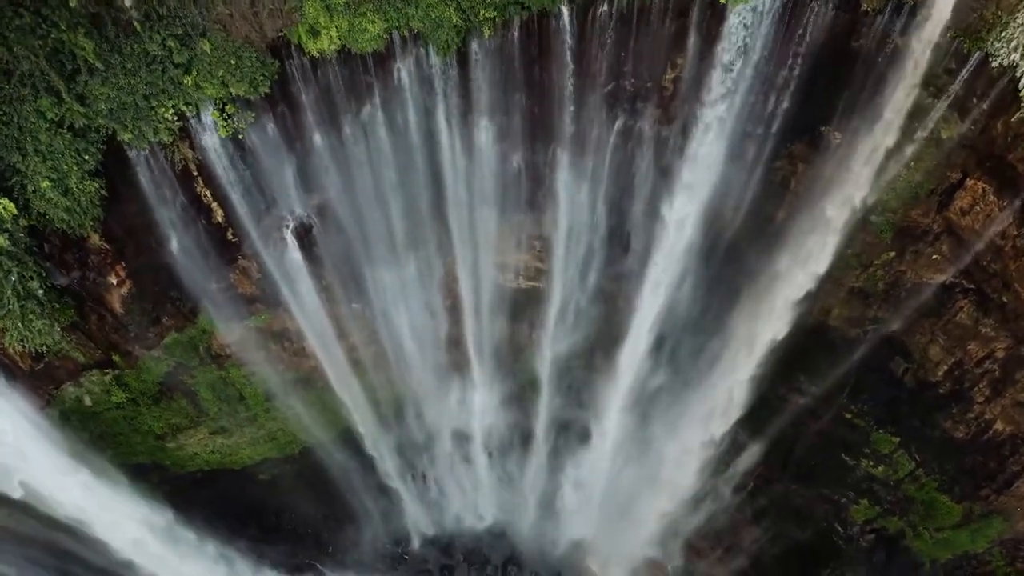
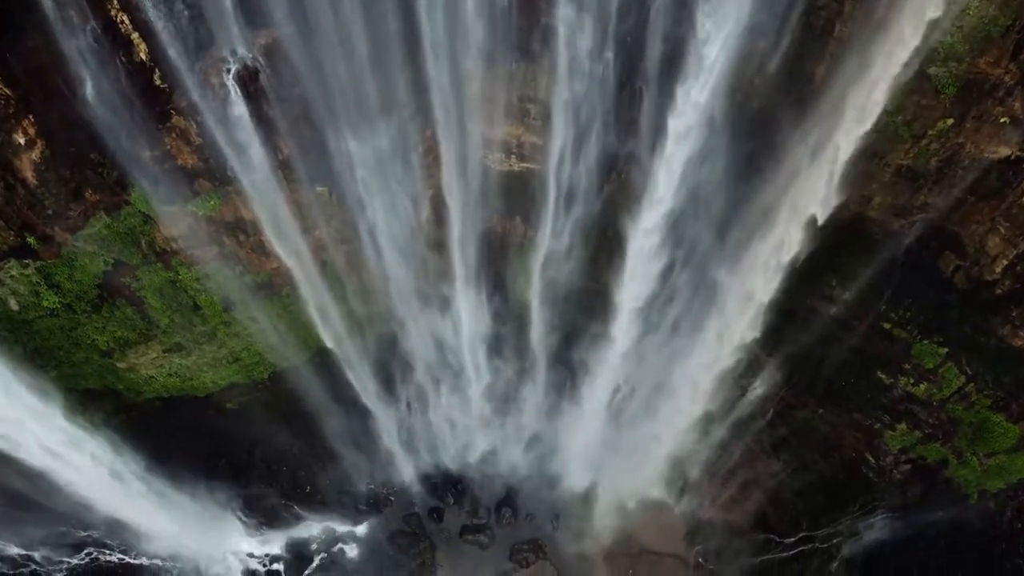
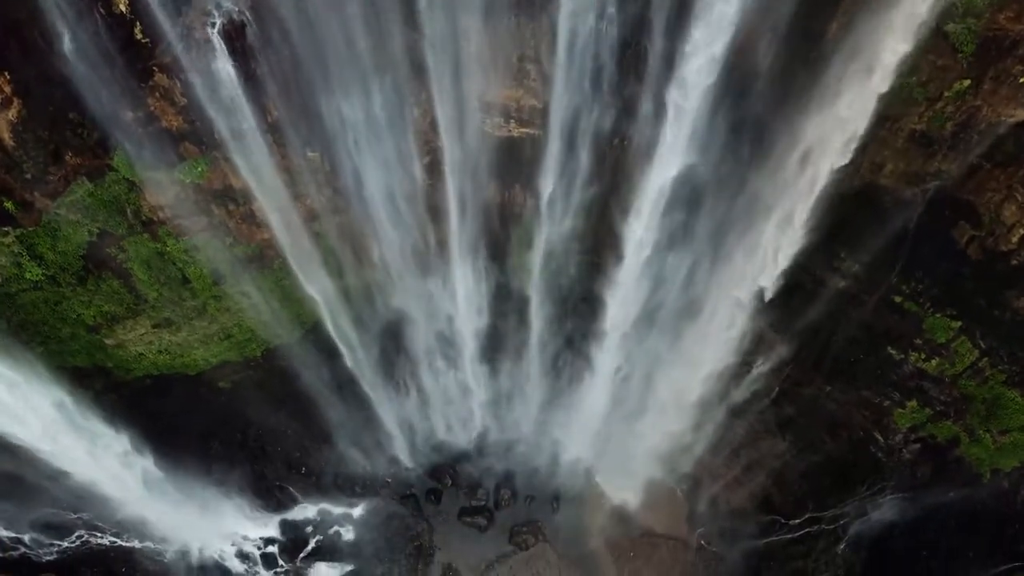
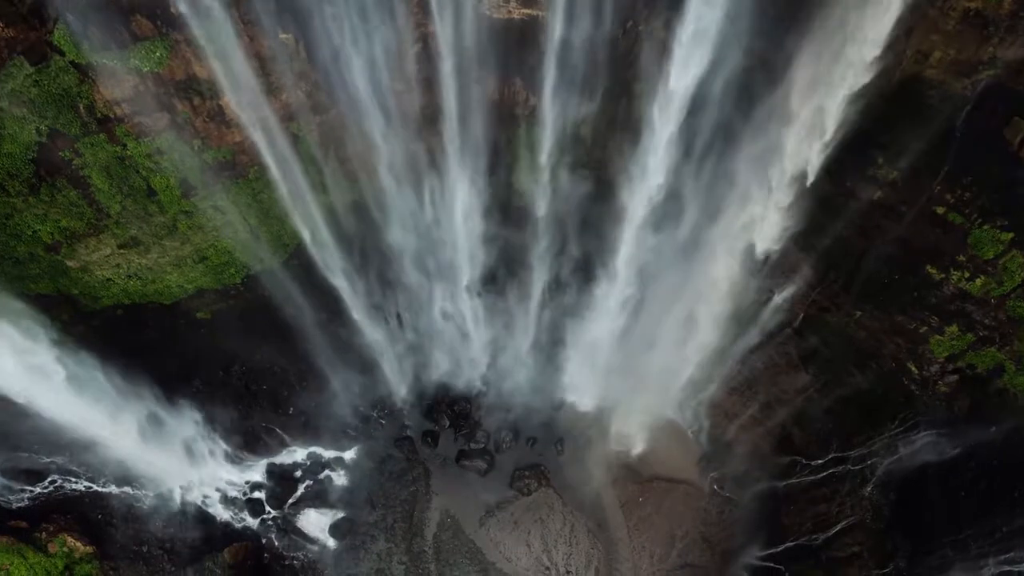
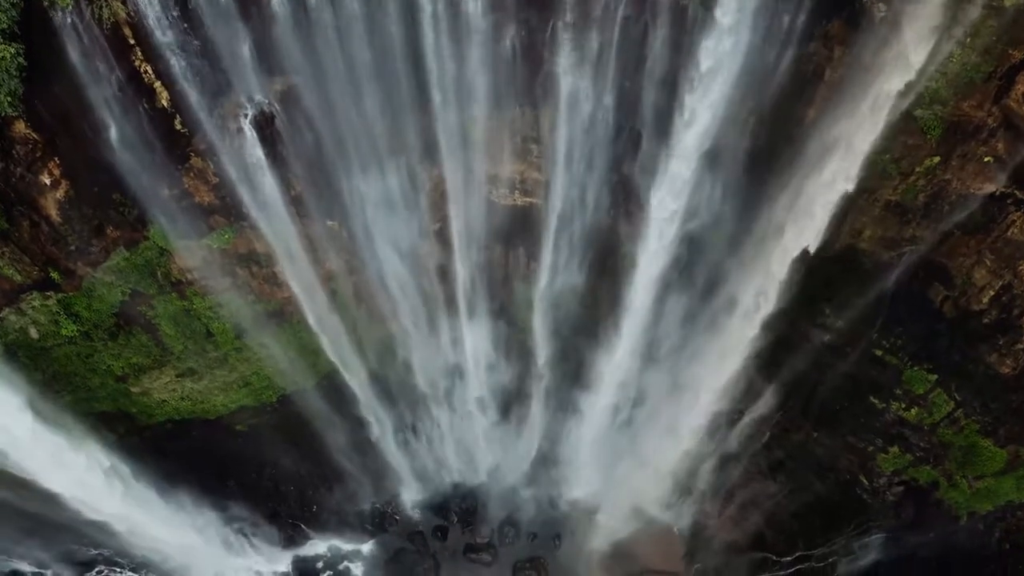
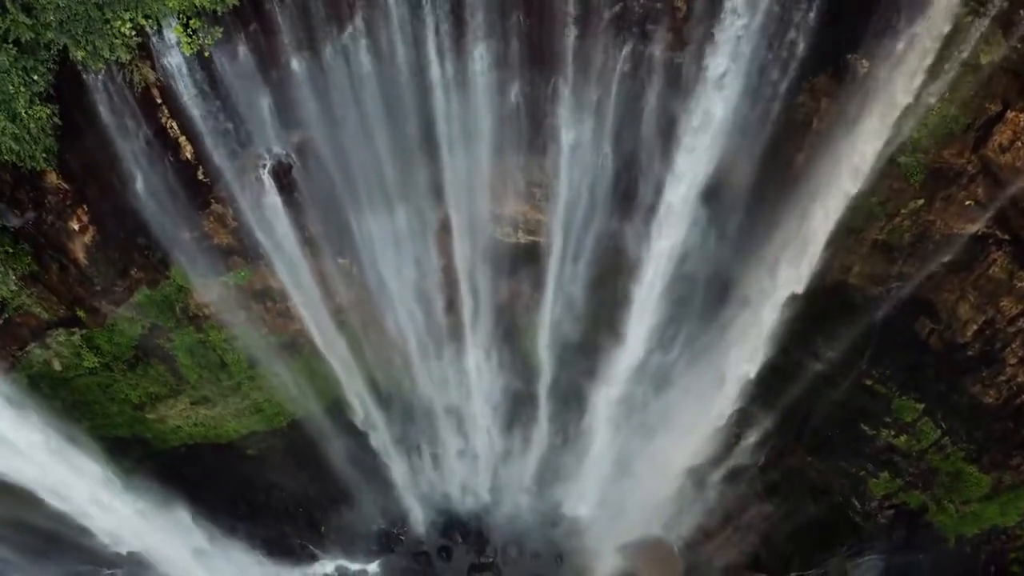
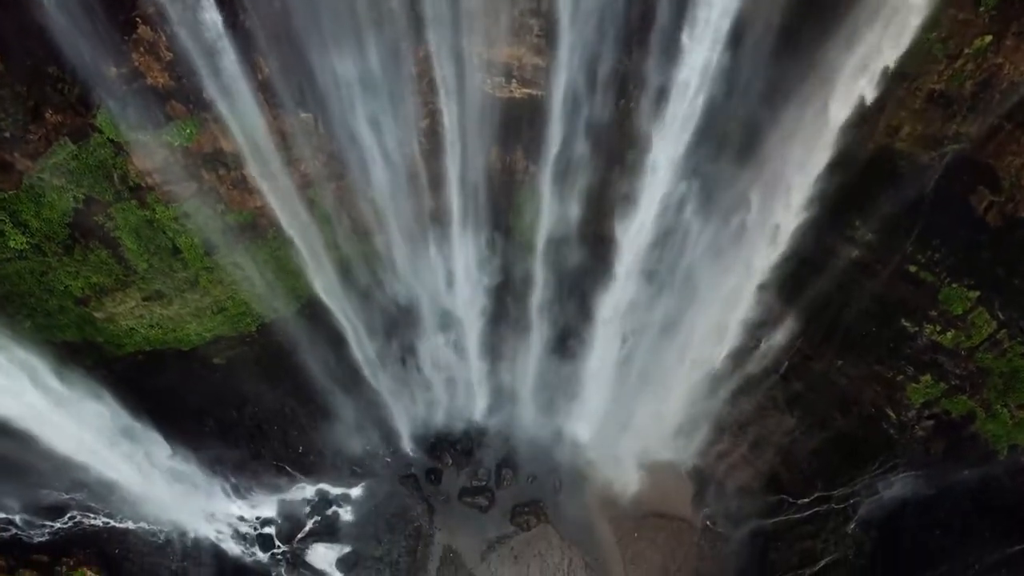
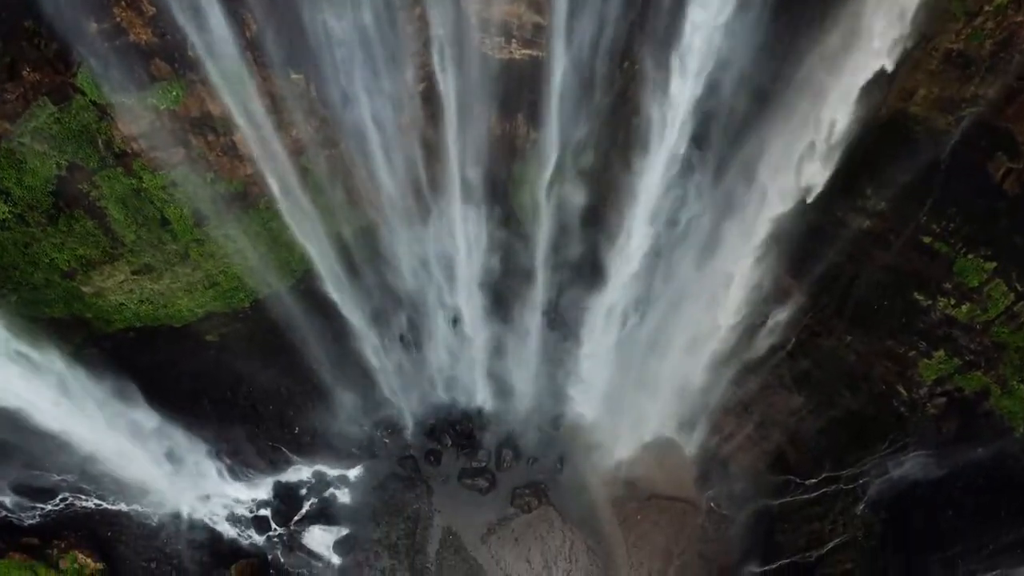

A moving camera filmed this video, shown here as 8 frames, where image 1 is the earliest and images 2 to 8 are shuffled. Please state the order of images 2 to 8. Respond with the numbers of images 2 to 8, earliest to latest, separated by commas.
6, 5, 2, 3, 7, 8, 4
